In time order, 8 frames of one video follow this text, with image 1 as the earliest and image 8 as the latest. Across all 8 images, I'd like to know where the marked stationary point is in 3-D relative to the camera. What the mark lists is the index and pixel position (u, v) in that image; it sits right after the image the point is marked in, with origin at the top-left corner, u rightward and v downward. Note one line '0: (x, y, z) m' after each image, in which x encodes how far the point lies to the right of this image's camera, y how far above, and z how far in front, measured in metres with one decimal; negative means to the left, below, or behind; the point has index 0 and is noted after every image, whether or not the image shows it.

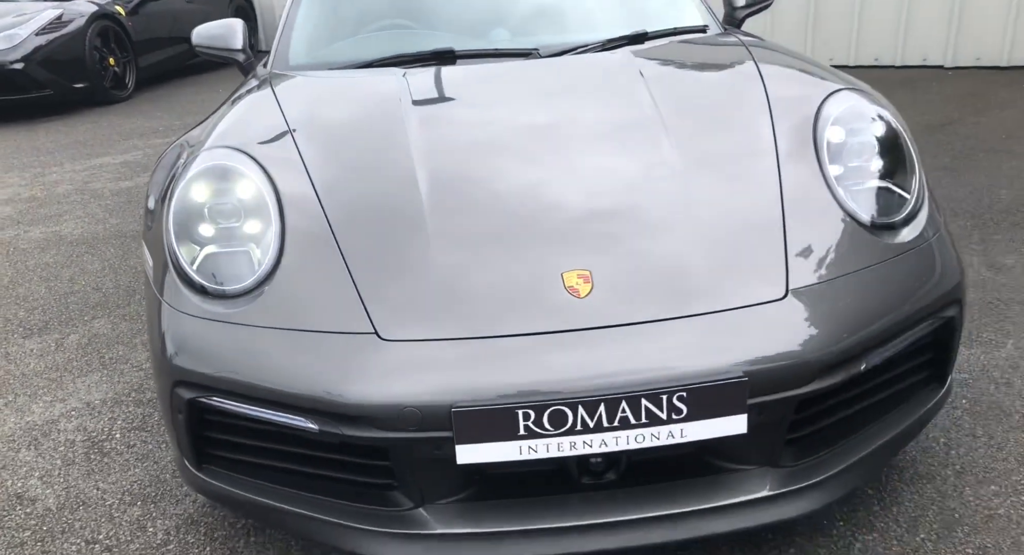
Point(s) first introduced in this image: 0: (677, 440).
0: (+0.3, -0.3, +1.5) m
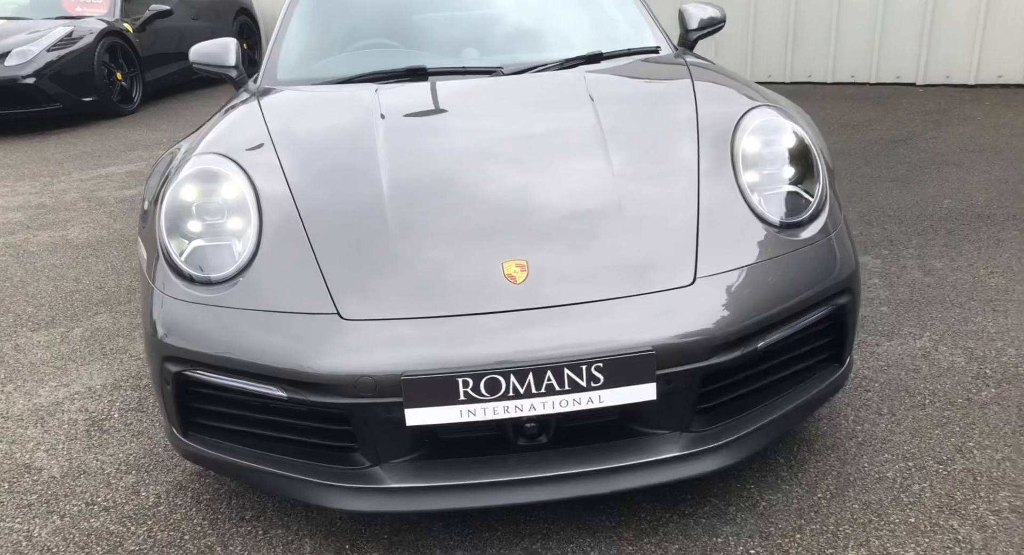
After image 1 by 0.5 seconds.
0: (+0.2, -0.3, +1.7) m
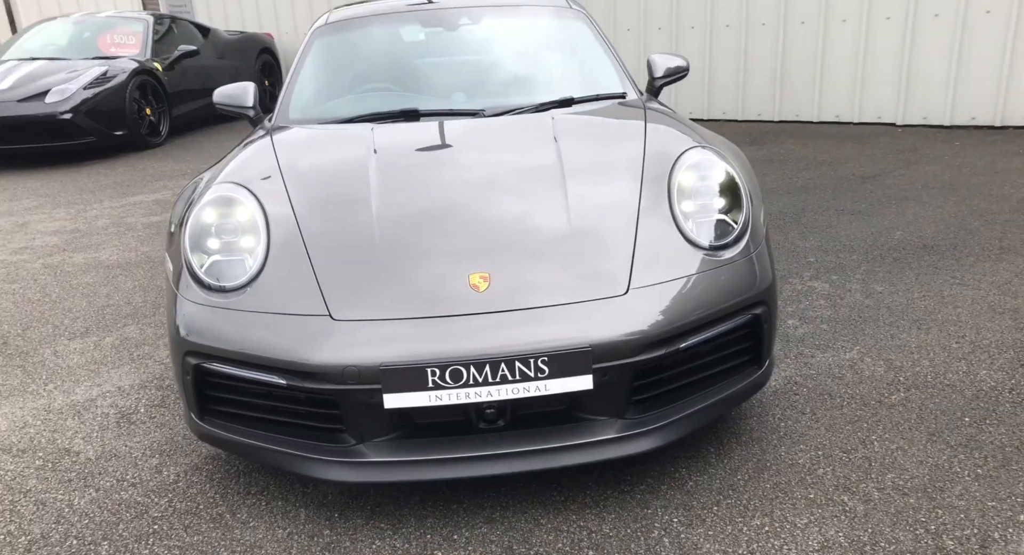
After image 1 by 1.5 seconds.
0: (+0.1, -0.3, +2.0) m
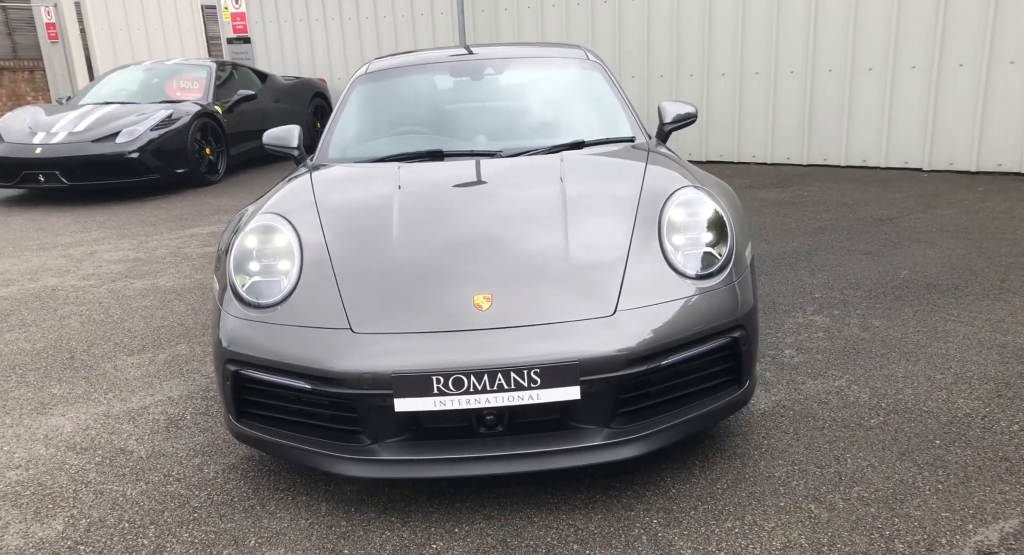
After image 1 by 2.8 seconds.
0: (+0.1, -0.3, +2.3) m
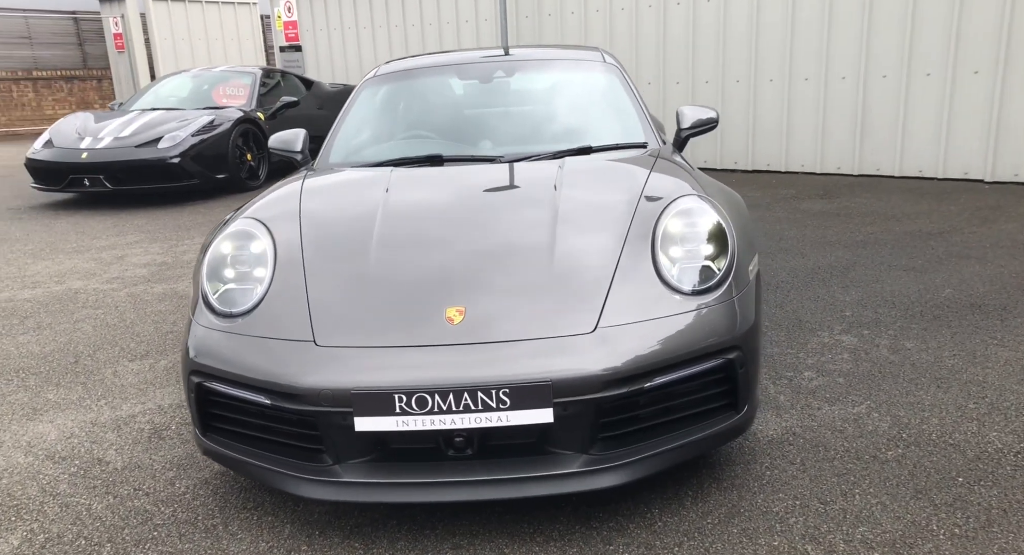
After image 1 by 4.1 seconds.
0: (0.0, -0.4, +2.1) m
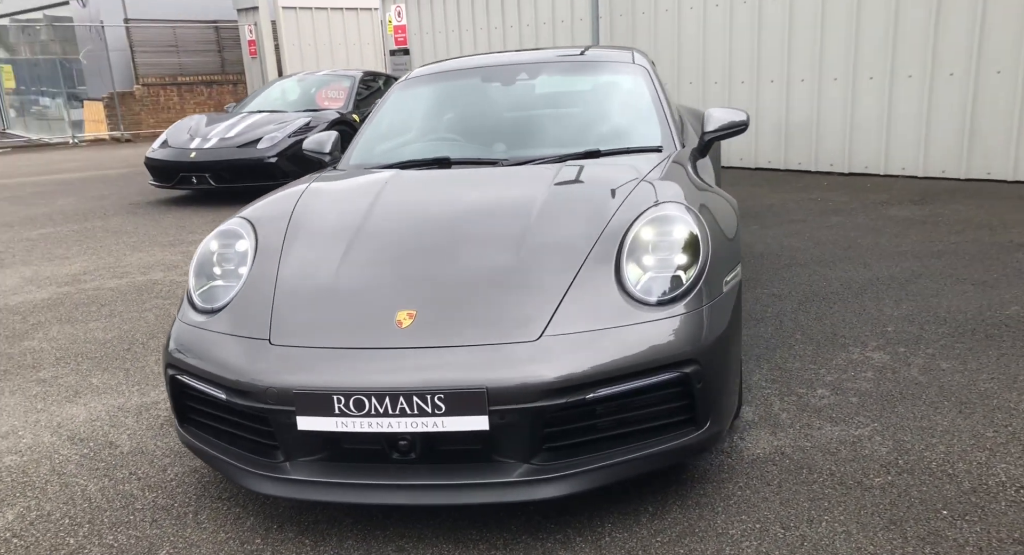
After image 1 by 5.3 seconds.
0: (-0.2, -0.4, +2.1) m
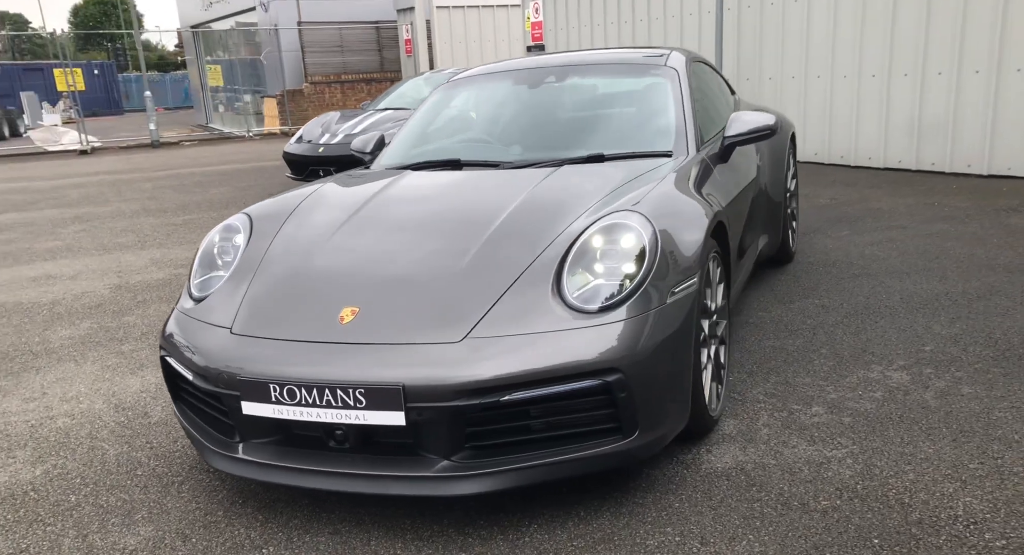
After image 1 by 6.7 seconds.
0: (-0.4, -0.4, +2.2) m
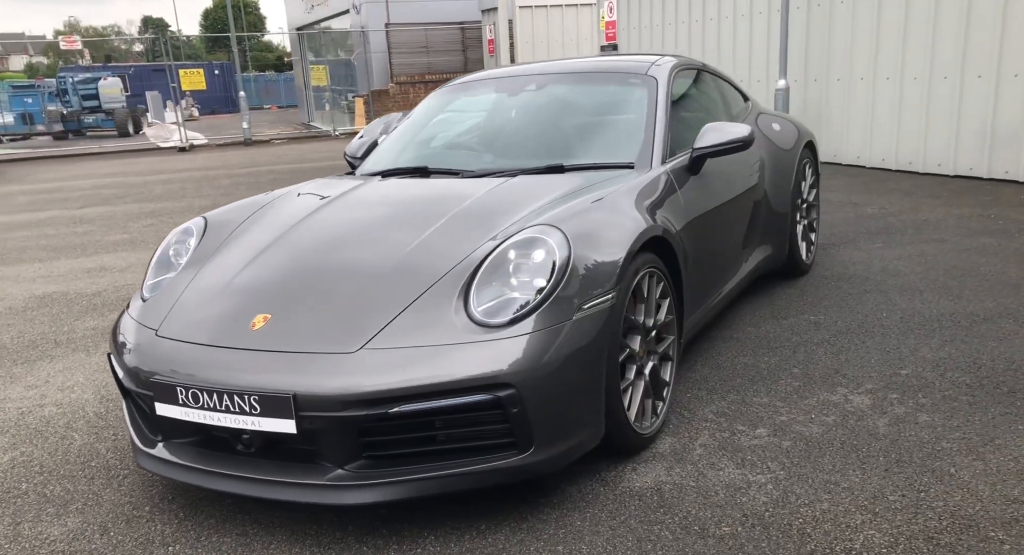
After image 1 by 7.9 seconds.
0: (-0.7, -0.4, +2.2) m
